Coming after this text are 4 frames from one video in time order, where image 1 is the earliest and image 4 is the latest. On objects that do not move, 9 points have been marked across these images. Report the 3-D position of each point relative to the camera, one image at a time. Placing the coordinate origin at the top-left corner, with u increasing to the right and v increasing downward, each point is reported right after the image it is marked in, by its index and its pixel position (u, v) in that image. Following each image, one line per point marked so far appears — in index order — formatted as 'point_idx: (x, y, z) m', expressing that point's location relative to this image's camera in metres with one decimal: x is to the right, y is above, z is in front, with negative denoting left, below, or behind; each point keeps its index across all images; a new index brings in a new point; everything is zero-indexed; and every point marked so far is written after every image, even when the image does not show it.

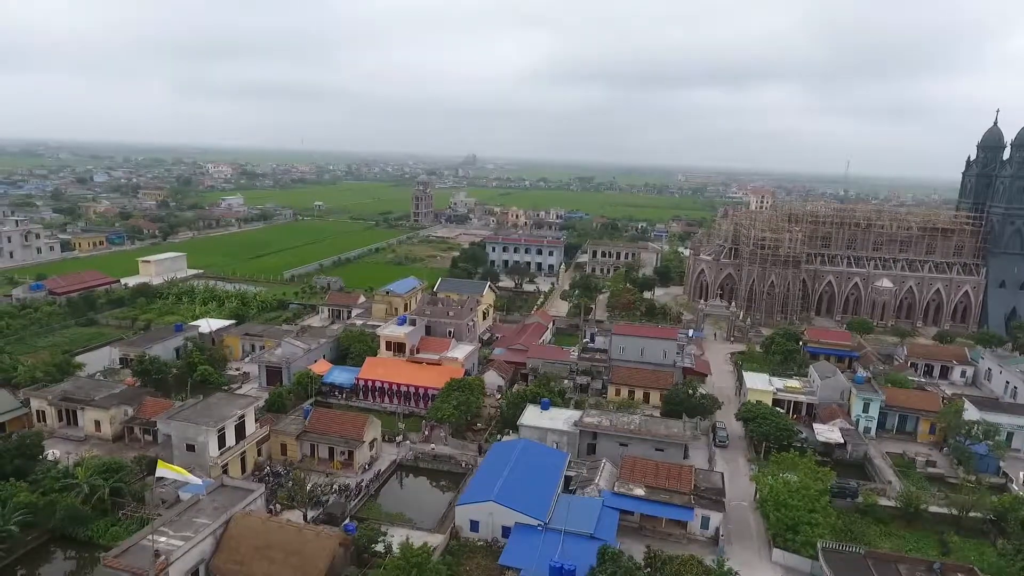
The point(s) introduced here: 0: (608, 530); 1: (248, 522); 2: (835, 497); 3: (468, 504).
0: (+2.6, -6.5, +16.6) m
1: (-6.5, -5.7, +15.1) m
2: (+10.1, -6.6, +19.3) m
3: (-1.3, -6.1, +17.4) m
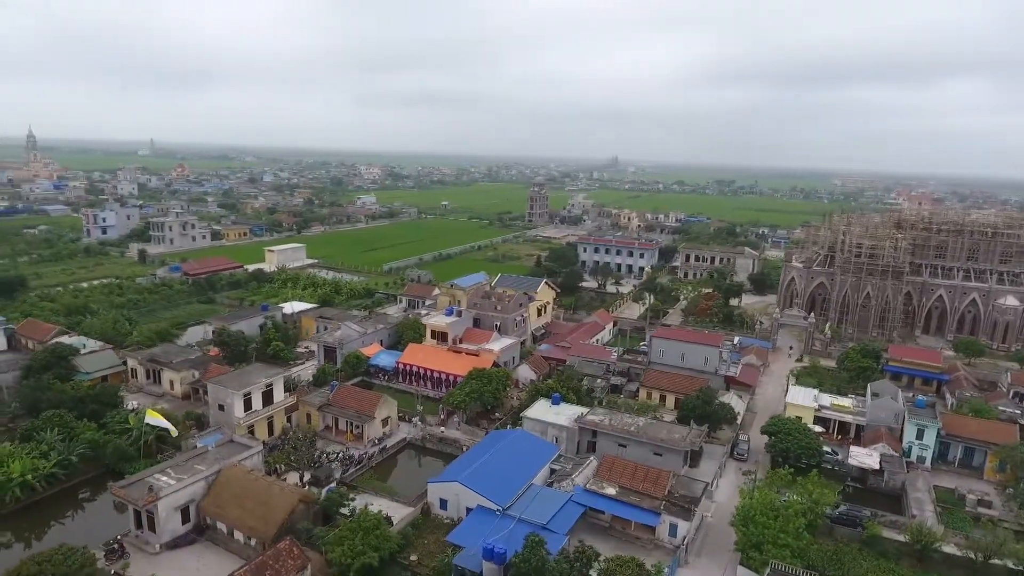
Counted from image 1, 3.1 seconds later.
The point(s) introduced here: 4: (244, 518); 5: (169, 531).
0: (+1.3, -6.3, +16.6) m
1: (-7.7, -5.2, +17.2) m
2: (+9.3, -6.8, +17.6) m
3: (-2.2, -5.7, +18.3) m
4: (-7.0, -6.0, +16.2) m
5: (-9.1, -6.4, +16.4) m
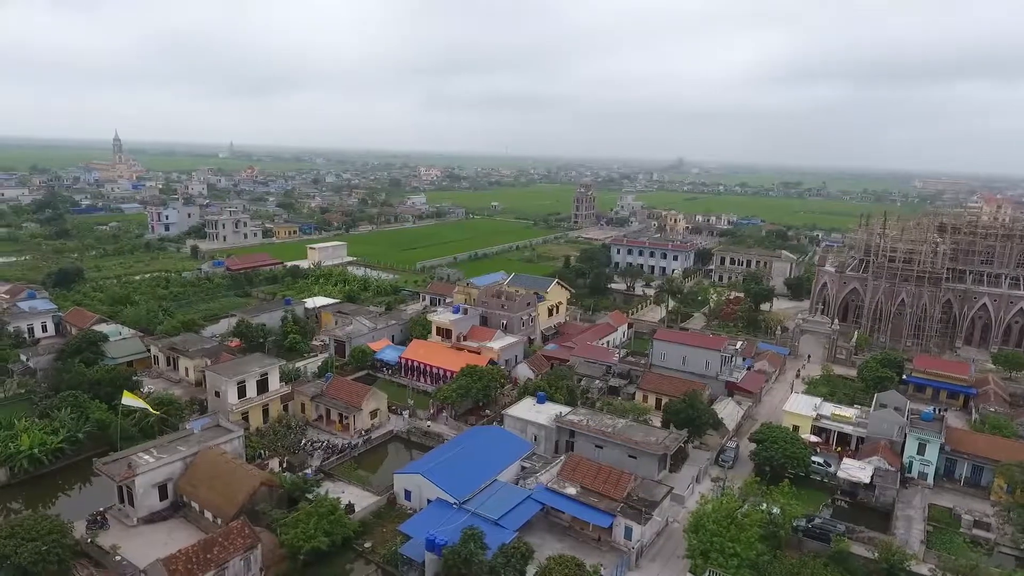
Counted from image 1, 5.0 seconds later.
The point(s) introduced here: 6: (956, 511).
0: (+0.1, -6.2, +16.7) m
1: (-8.9, -4.9, +18.2) m
2: (+8.0, -6.8, +16.9) m
3: (-3.3, -5.6, +18.7) m
4: (-8.3, -5.8, +17.1) m
5: (-10.3, -6.2, +17.5) m
6: (+13.7, -6.9, +19.0) m
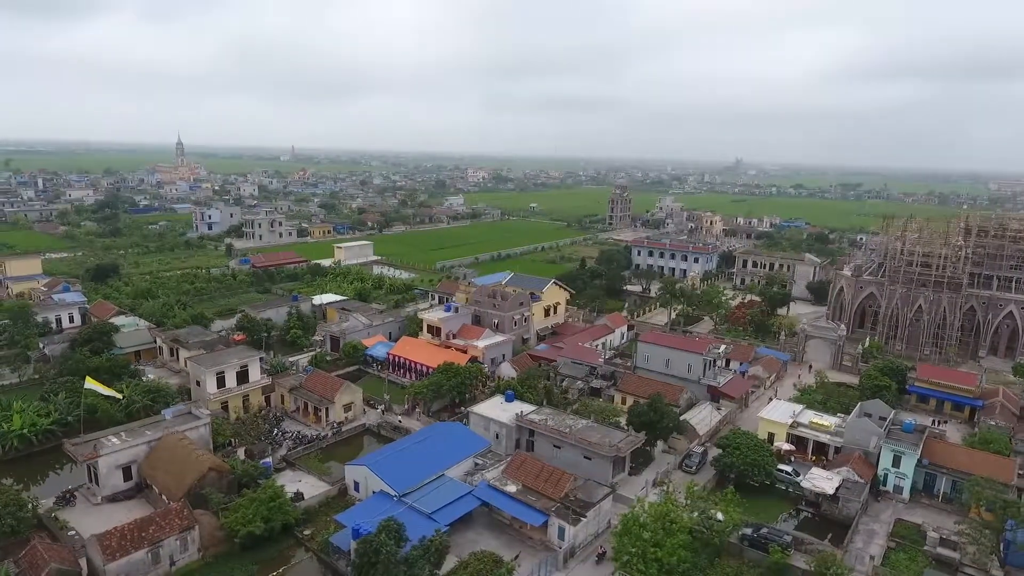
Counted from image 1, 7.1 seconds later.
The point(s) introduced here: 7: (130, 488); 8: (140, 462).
0: (-1.7, -6.1, +16.8) m
1: (-10.5, -4.7, +19.1) m
2: (+6.2, -6.9, +16.3) m
3: (-4.9, -5.5, +19.1) m
4: (-10.0, -5.6, +18.0) m
5: (-12.0, -5.9, +18.5) m
6: (+12.0, -7.0, +17.9) m
7: (-11.7, -6.1, +18.9) m
8: (-11.4, -5.4, +19.0) m
